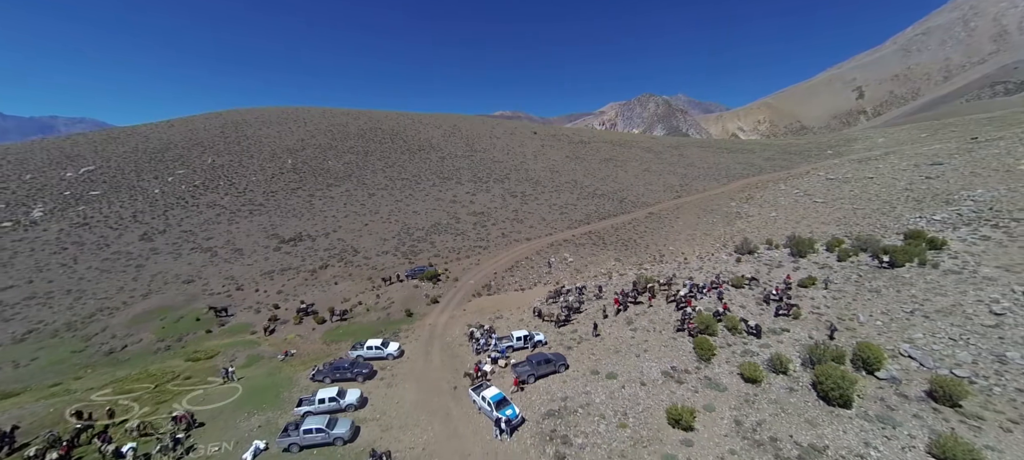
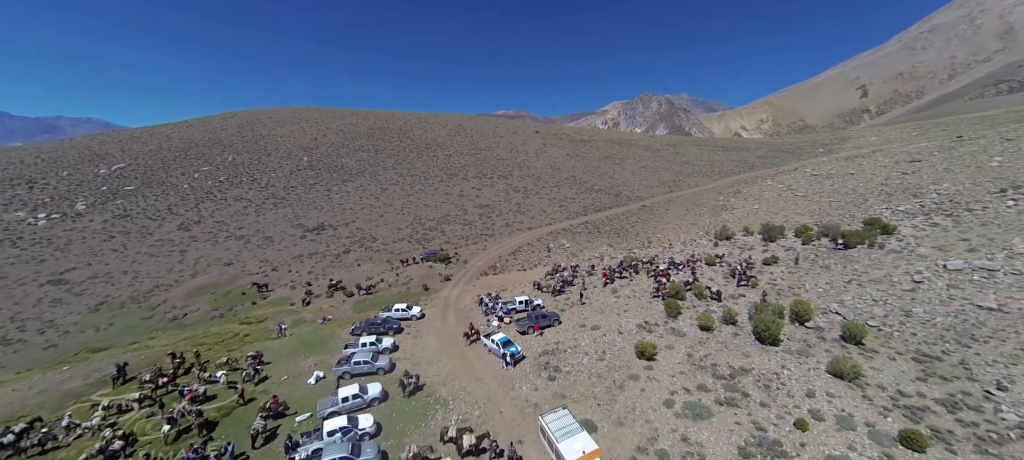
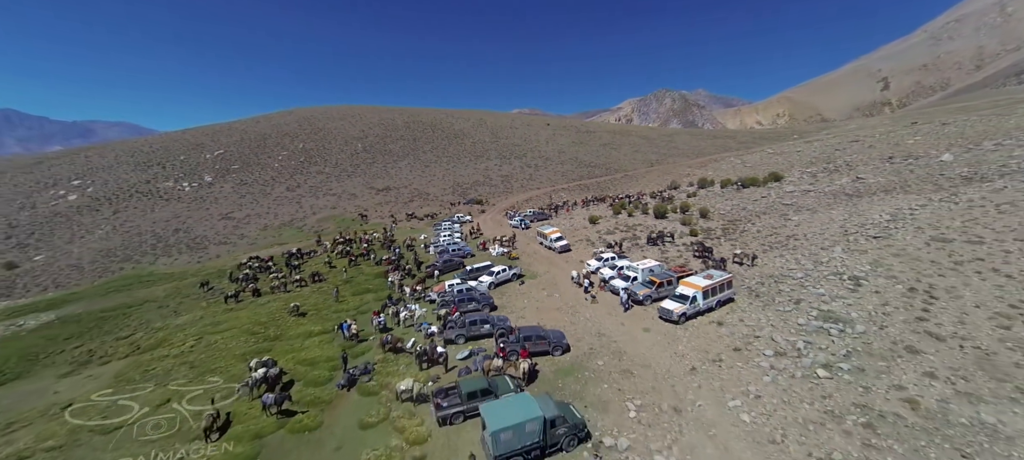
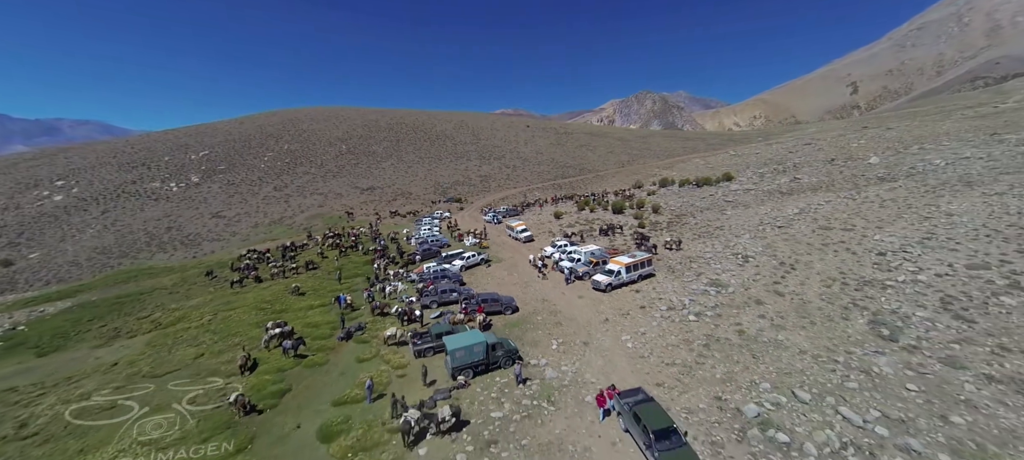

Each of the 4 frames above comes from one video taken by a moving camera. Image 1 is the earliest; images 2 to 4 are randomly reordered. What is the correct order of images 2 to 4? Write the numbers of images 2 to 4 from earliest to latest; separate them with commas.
2, 3, 4
